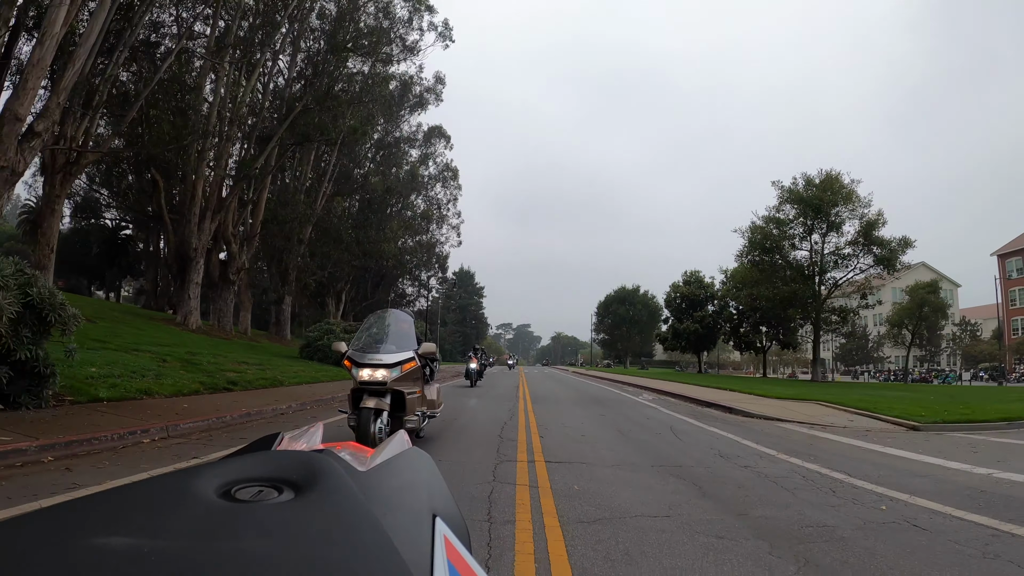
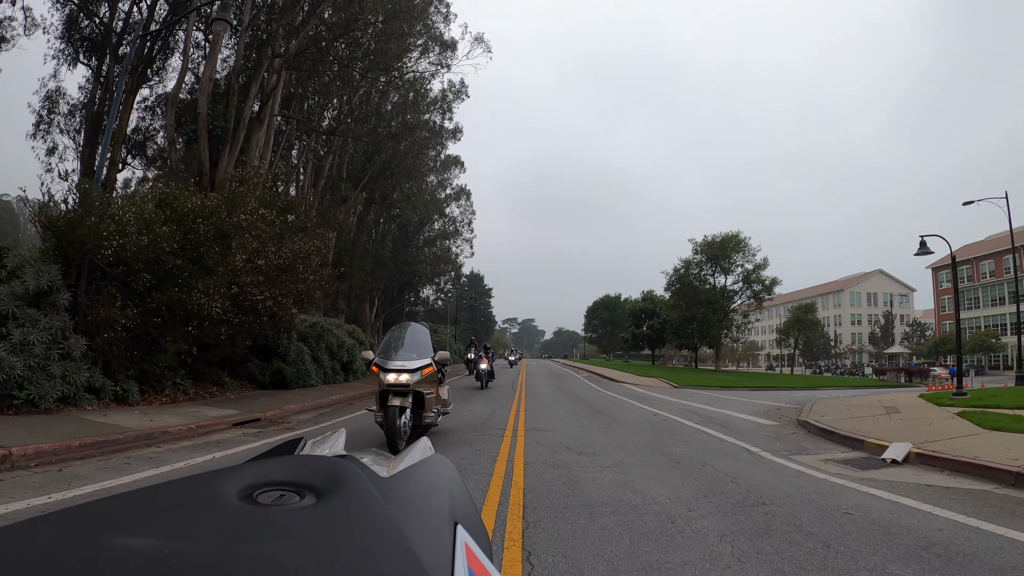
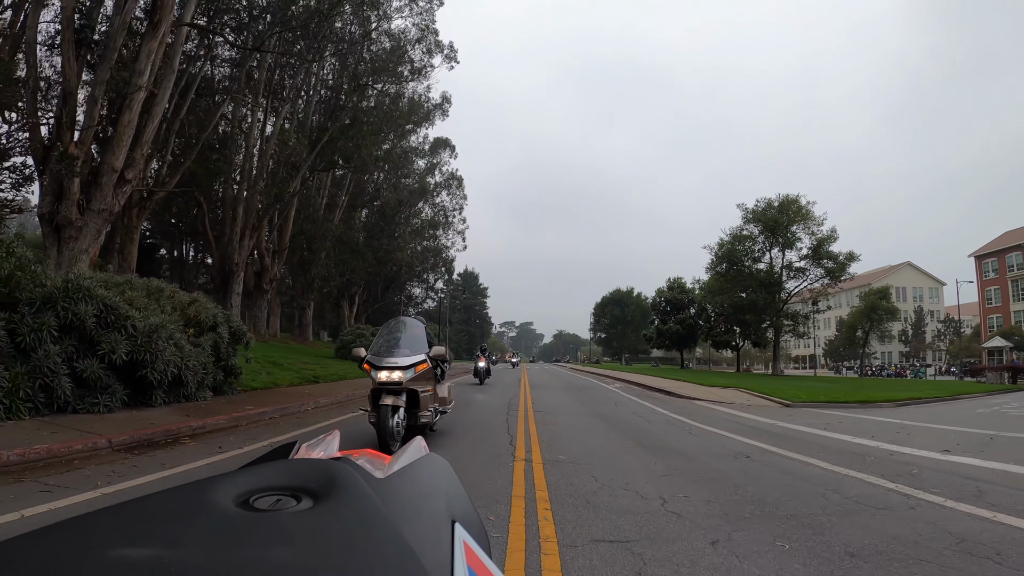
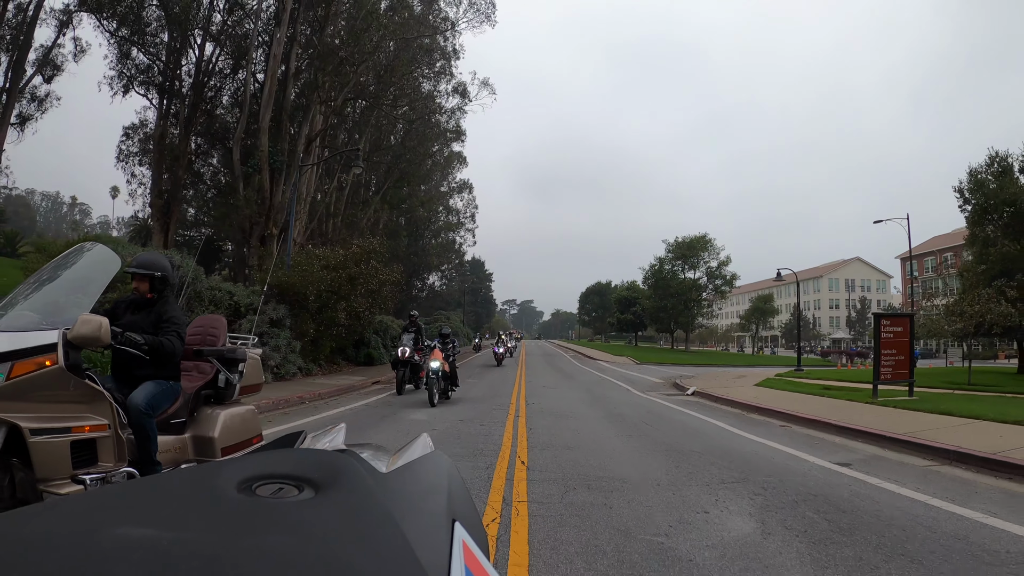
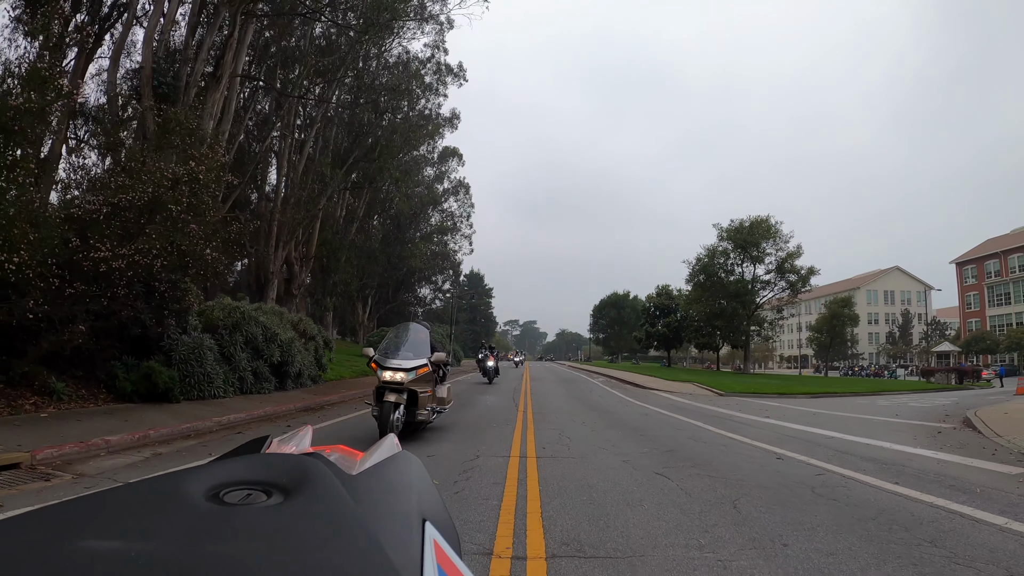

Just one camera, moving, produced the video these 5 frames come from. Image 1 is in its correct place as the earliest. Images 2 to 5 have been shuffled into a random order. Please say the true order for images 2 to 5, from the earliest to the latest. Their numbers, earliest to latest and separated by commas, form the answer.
3, 5, 2, 4
